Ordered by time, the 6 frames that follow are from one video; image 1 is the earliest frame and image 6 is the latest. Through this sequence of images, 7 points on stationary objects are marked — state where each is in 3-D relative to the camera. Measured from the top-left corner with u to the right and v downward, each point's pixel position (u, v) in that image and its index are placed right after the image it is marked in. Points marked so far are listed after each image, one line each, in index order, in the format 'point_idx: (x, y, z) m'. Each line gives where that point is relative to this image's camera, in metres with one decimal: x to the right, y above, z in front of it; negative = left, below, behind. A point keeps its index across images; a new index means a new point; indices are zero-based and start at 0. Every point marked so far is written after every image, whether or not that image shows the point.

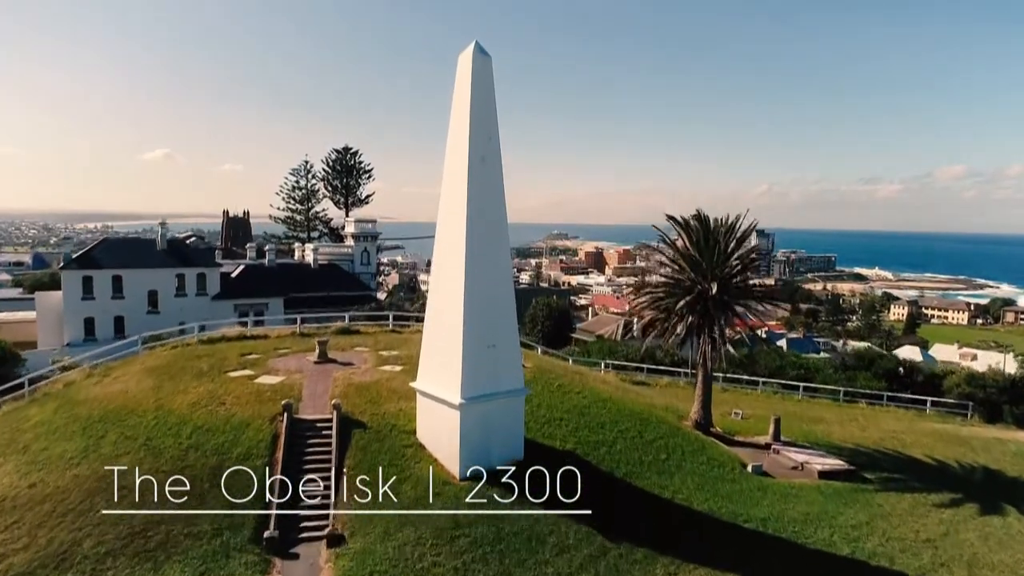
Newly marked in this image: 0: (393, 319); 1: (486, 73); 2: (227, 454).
0: (-3.5, -1.0, +18.3) m
1: (-0.4, +3.2, +9.4) m
2: (-4.2, -2.4, +9.2) m
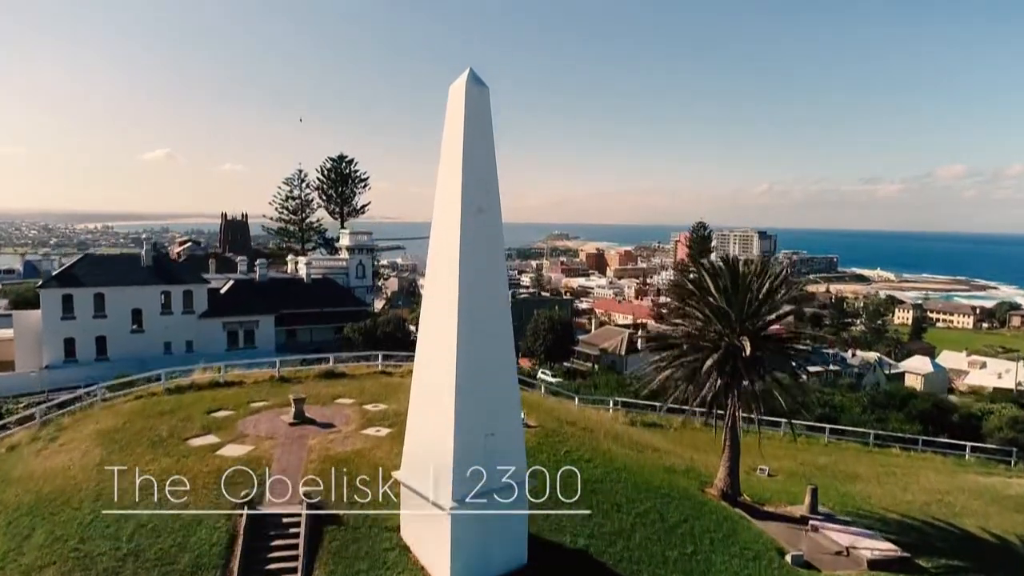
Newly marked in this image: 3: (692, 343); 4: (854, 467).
0: (-3.4, -2.0, +16.8) m
1: (-0.4, +2.2, +7.8) m
2: (-4.1, -3.4, +7.7) m
3: (+3.2, -1.1, +11.4) m
4: (+8.1, -4.2, +14.9) m
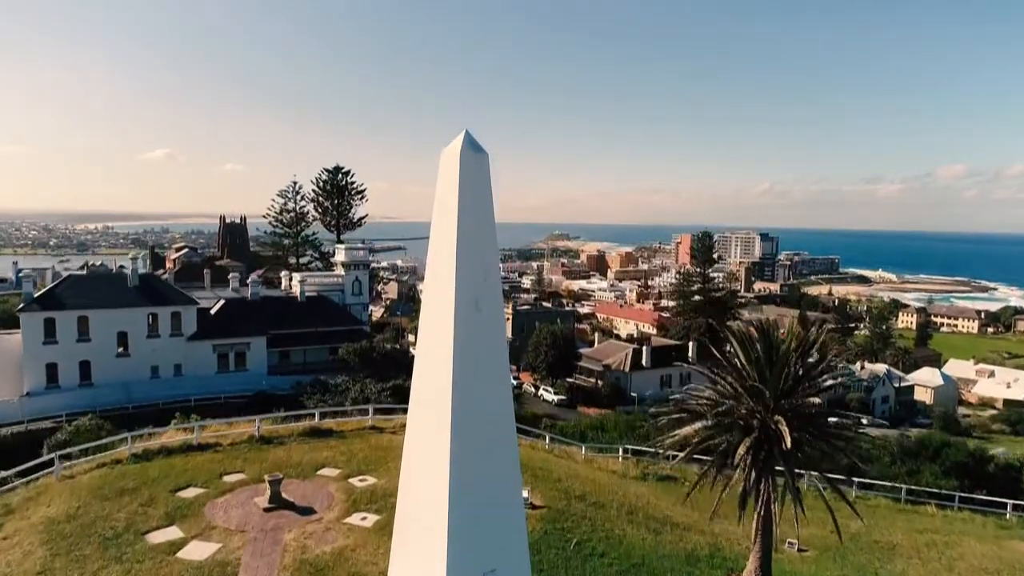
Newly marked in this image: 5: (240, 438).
0: (-3.4, -3.1, +15.4) m
1: (-0.3, +1.1, +6.5) m
2: (-4.1, -4.5, +6.4) m
3: (+3.3, -2.1, +10.1) m
4: (+8.1, -5.3, +13.6) m
5: (-5.8, -3.2, +13.5) m
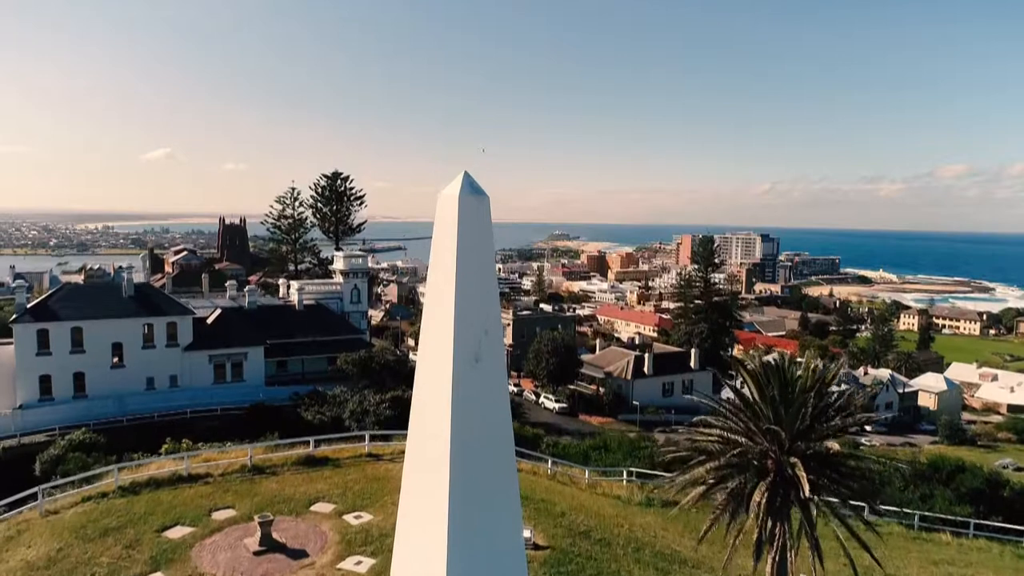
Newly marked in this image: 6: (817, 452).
0: (-3.3, -3.5, +15.0) m
1: (-0.3, +0.6, +6.1) m
2: (-4.1, -5.0, +5.9) m
3: (+3.3, -2.6, +9.6) m
4: (+8.2, -5.8, +13.1) m
5: (-5.8, -3.7, +13.0) m
6: (+4.5, -2.4, +9.3) m
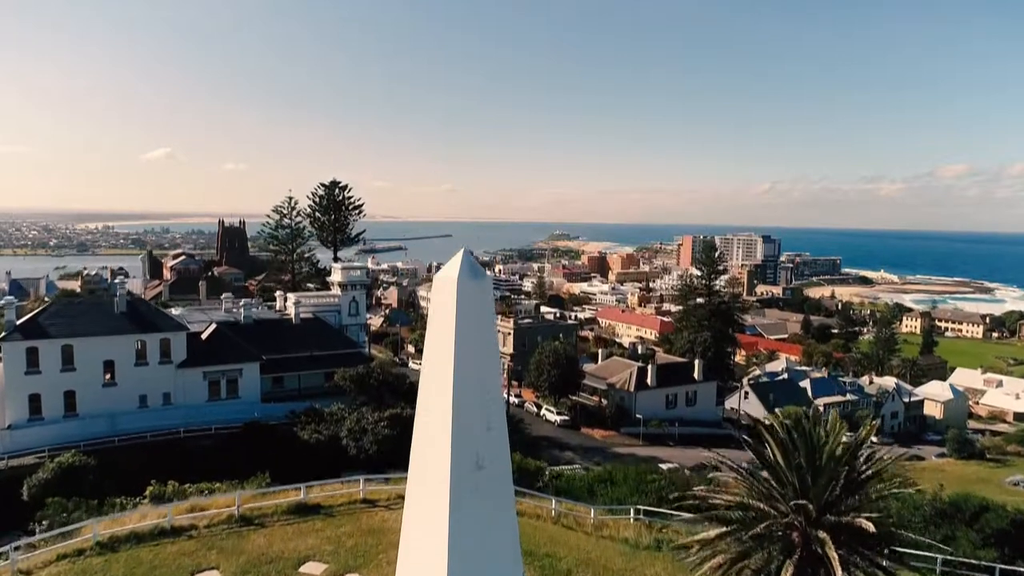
0: (-3.3, -4.3, +14.2) m
1: (-0.3, -0.1, +5.3) m
2: (-4.0, -5.7, +5.2) m
3: (+3.4, -3.4, +8.9) m
4: (+8.2, -6.6, +12.4) m
5: (-5.7, -4.5, +12.3) m
6: (+4.5, -3.1, +8.6) m
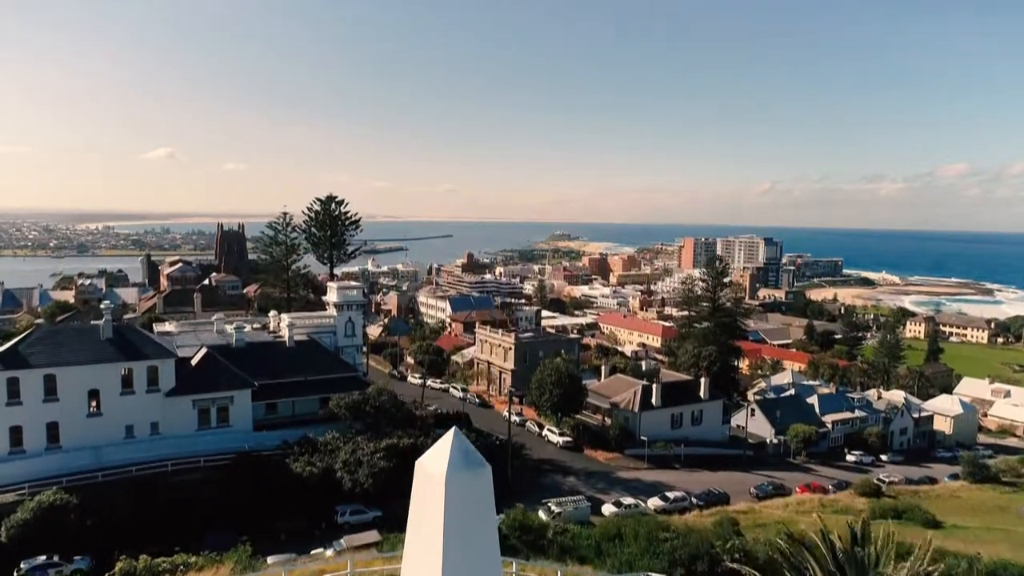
0: (-3.2, -5.5, +13.1) m
1: (-0.2, -1.3, +4.1) m
2: (-4.0, -6.9, +4.0) m
3: (+3.4, -4.6, +7.7) m
4: (+8.3, -7.8, +11.2) m
5: (-5.7, -5.7, +11.1) m
6: (+4.6, -4.3, +7.4) m
